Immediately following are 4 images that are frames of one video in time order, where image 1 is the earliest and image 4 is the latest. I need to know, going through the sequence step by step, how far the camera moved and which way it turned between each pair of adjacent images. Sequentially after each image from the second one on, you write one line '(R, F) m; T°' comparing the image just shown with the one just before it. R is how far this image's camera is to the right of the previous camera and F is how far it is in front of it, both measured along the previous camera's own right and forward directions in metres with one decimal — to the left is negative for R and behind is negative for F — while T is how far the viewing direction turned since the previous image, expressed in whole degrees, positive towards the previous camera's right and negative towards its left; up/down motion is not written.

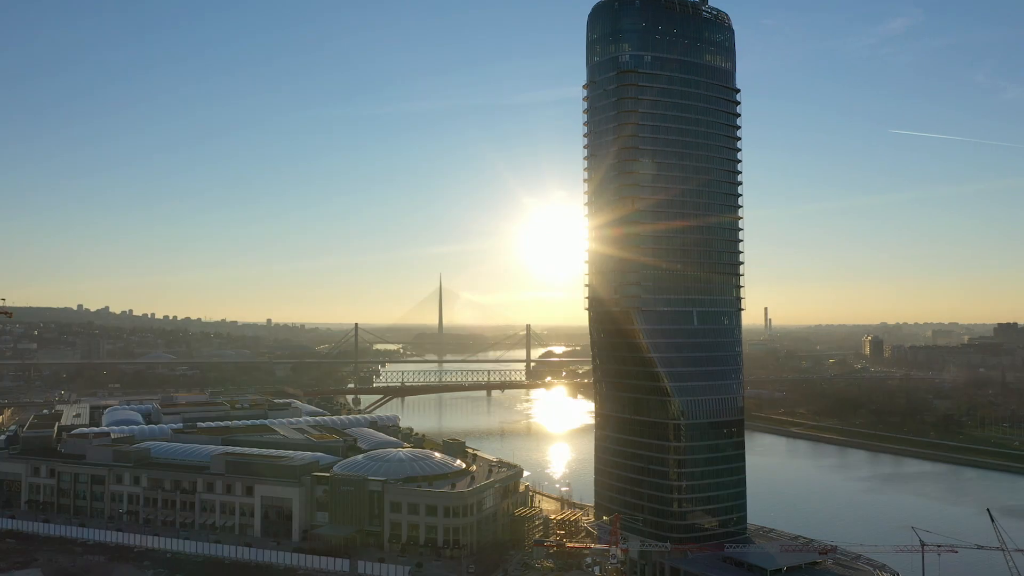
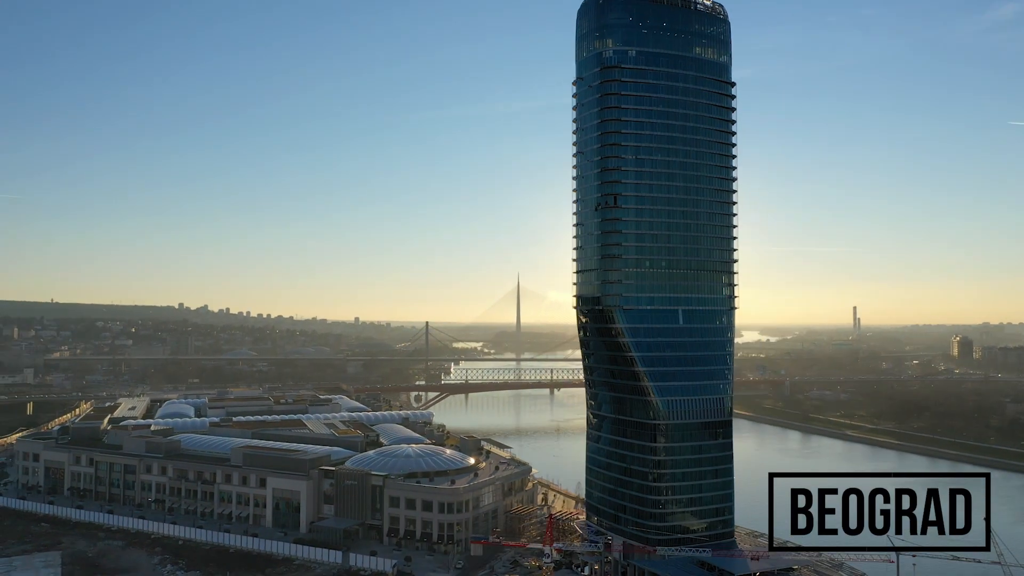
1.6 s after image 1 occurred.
(+5.6, +0.1) m; -6°
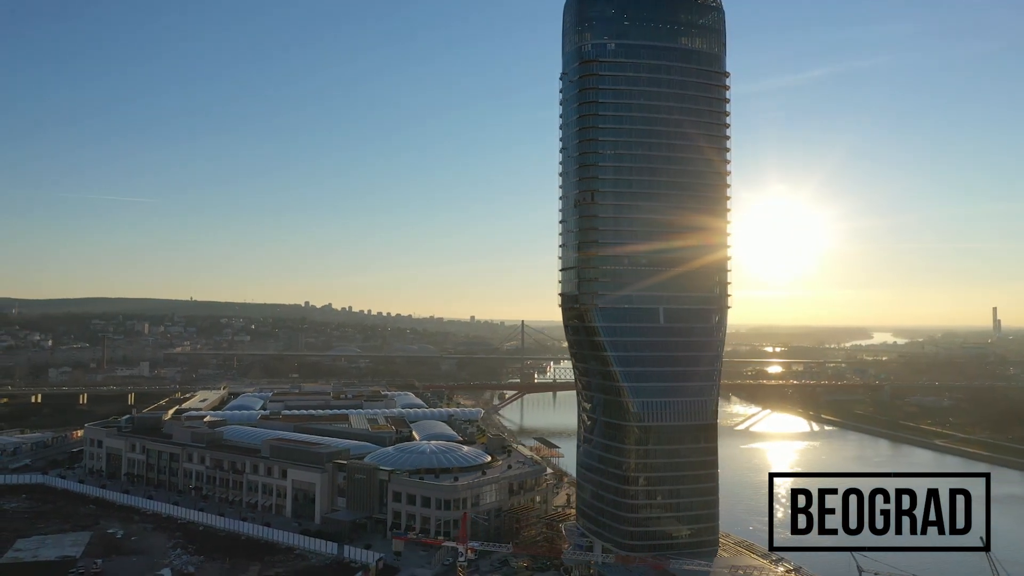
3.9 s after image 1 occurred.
(+7.3, +0.7) m; -8°
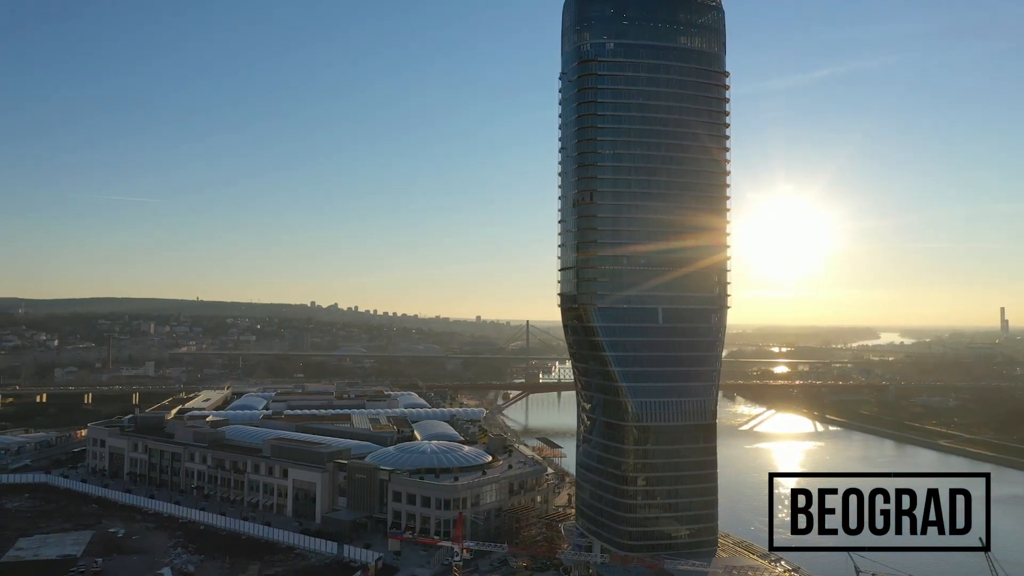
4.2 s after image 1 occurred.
(+0.4, 0.0) m; 0°
